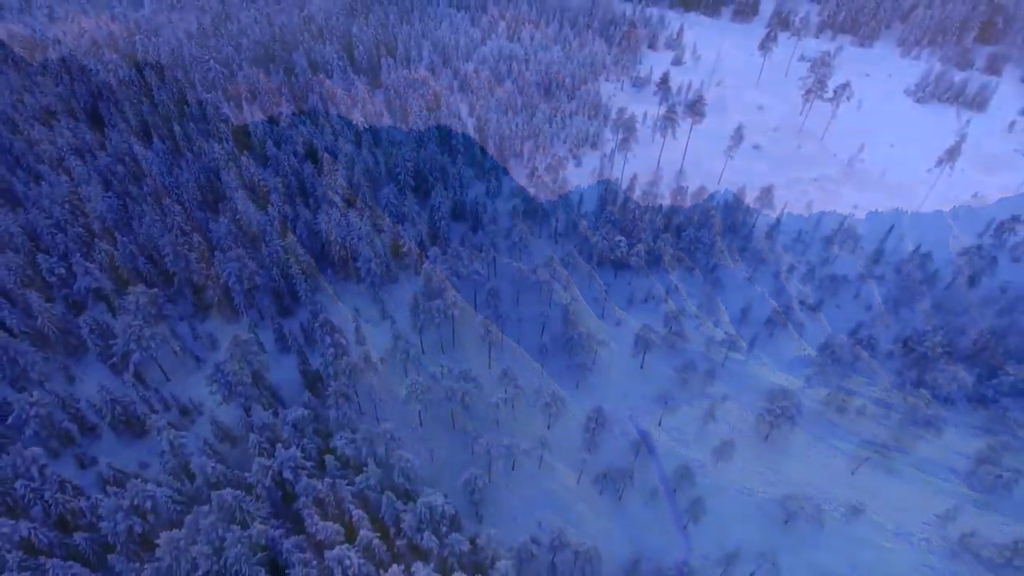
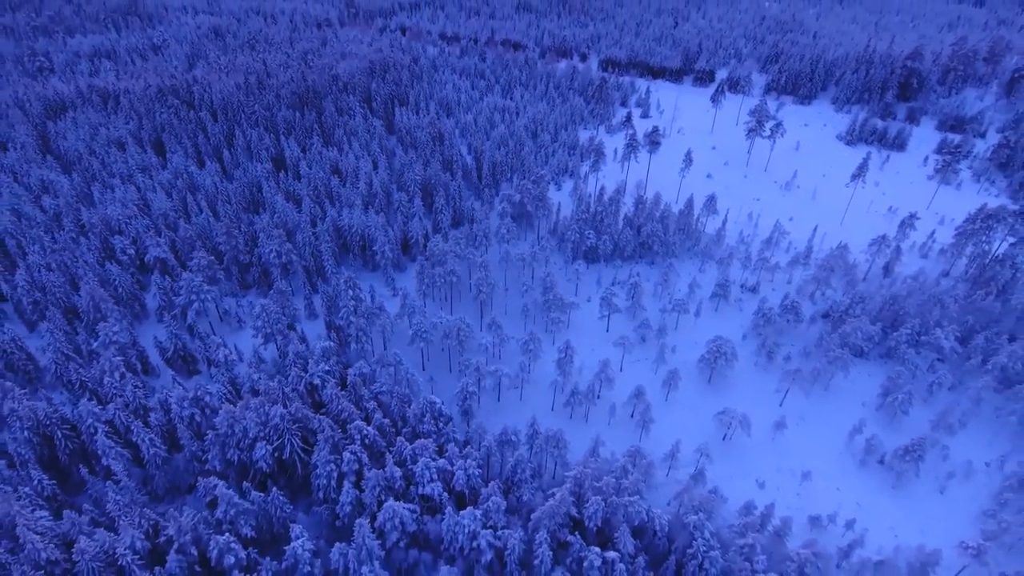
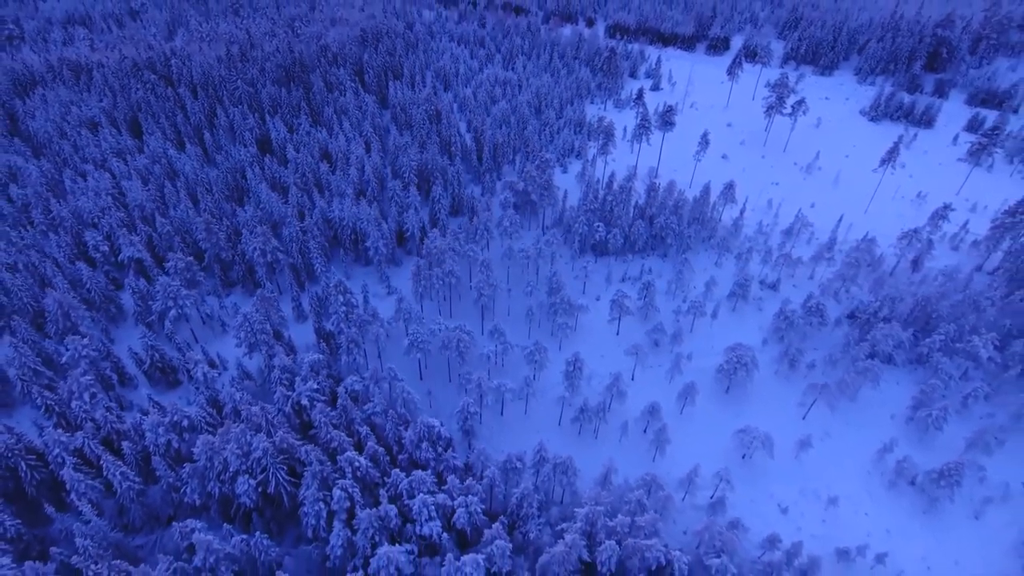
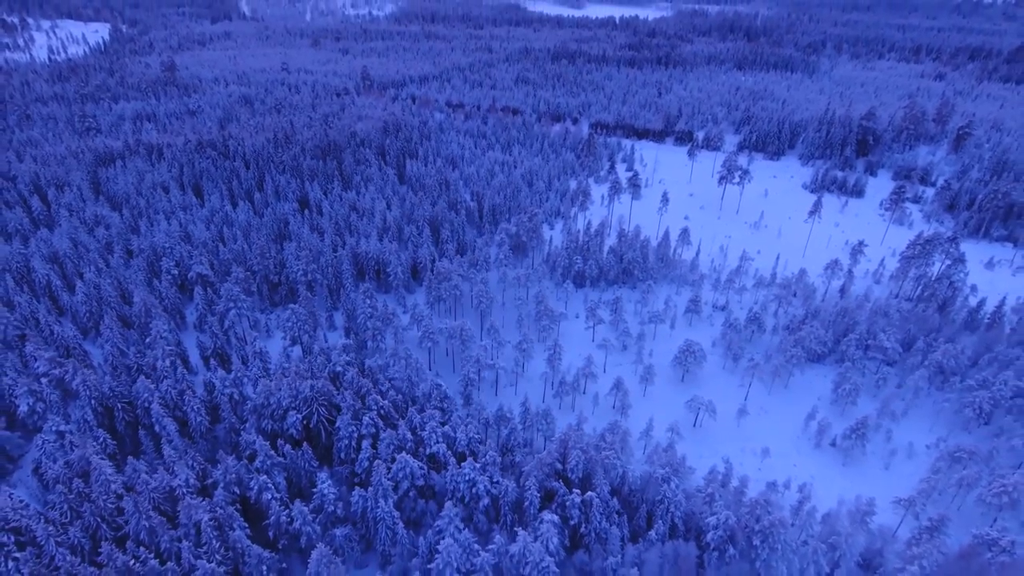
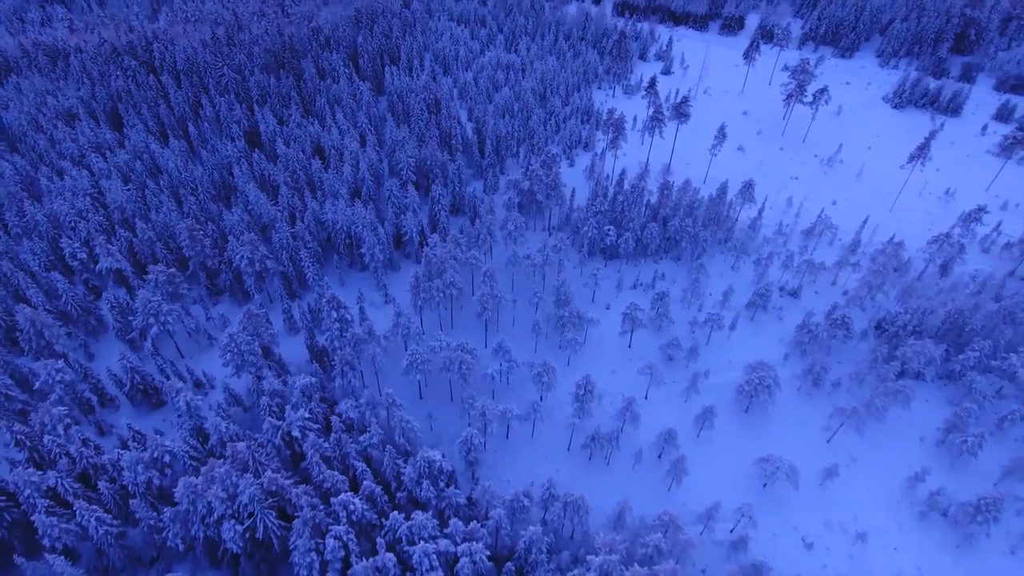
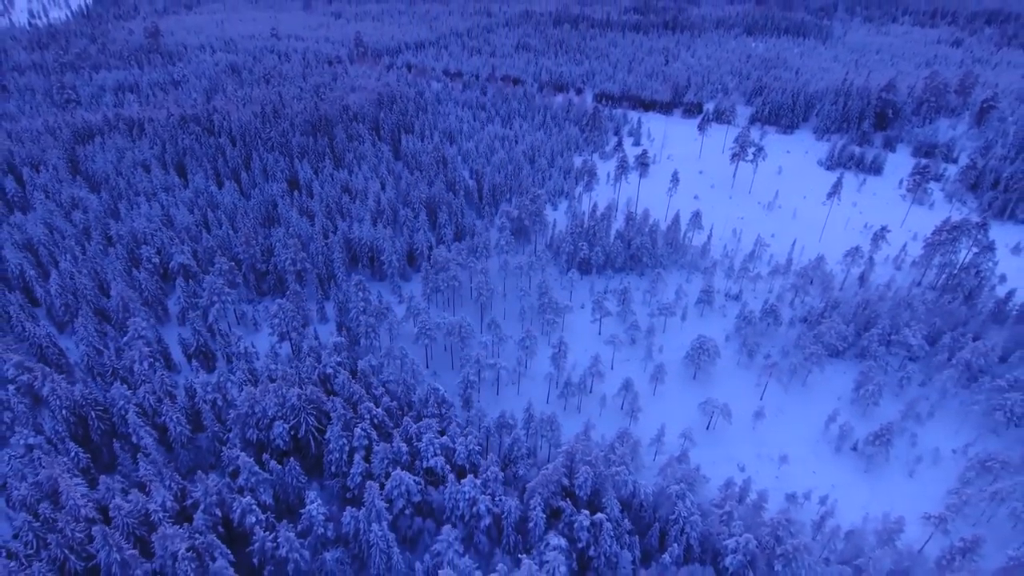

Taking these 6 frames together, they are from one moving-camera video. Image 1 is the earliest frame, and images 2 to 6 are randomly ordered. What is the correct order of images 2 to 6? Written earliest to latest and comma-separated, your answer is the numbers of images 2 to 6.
5, 3, 2, 6, 4
